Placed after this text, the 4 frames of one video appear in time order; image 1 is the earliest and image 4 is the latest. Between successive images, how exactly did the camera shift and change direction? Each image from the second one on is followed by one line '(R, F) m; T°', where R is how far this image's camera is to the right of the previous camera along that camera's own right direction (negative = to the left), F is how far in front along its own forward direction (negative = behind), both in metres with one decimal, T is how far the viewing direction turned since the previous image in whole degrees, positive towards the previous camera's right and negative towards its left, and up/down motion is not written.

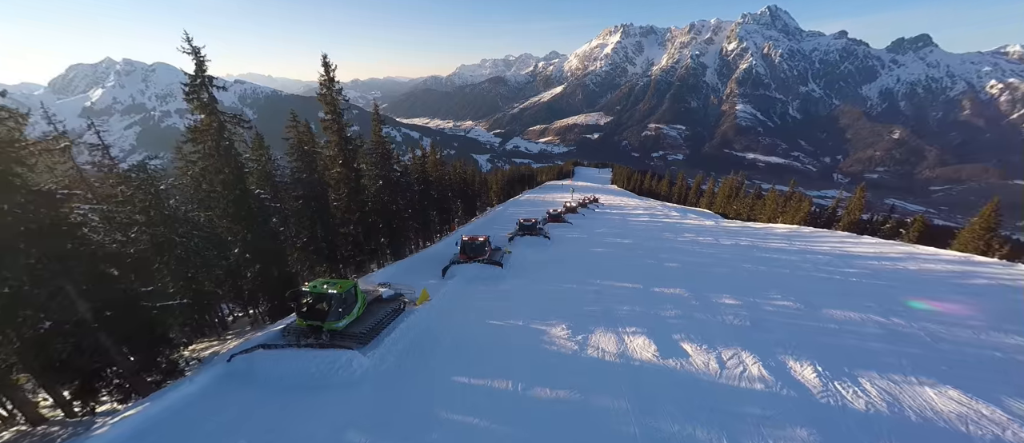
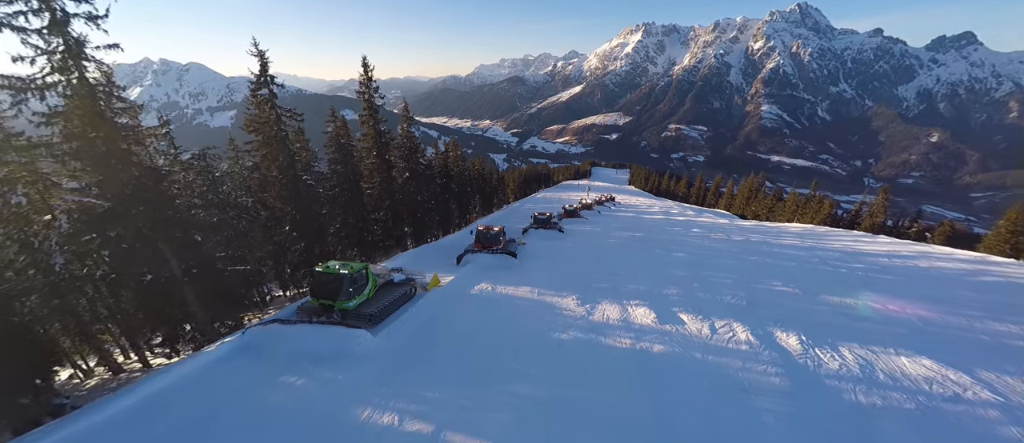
(-0.1, -1.5) m; -3°
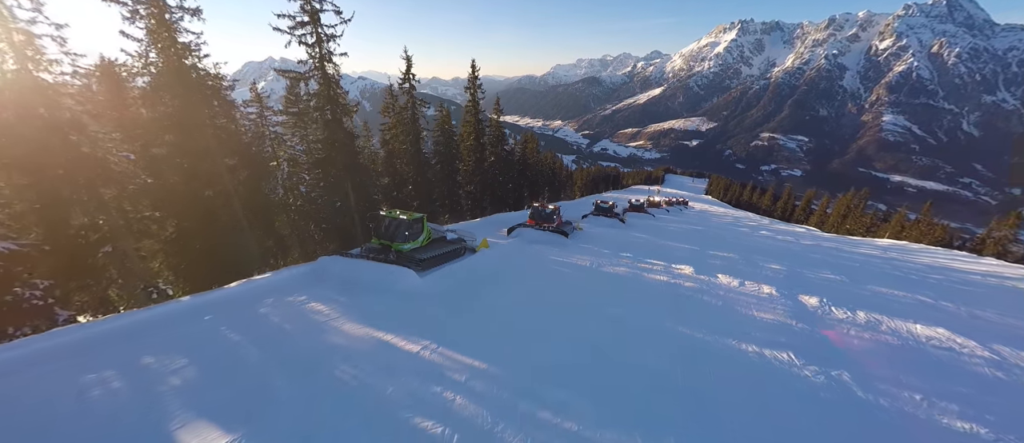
(-0.3, -3.9) m; -10°
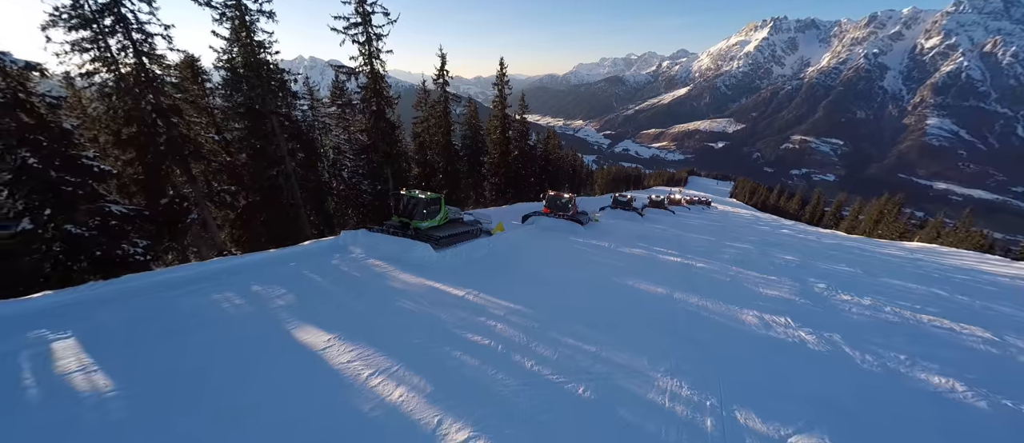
(-0.3, -1.3) m; -3°
